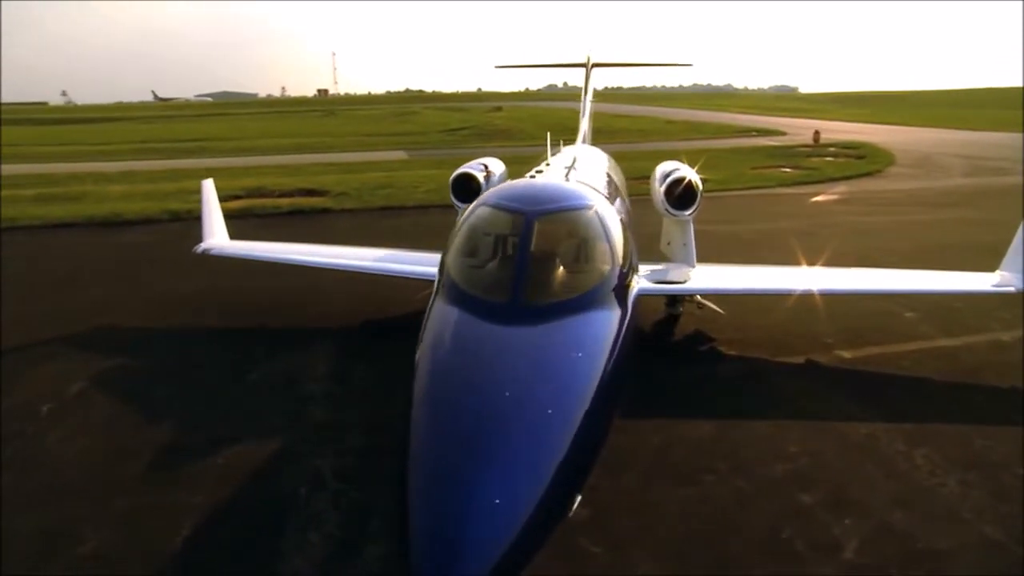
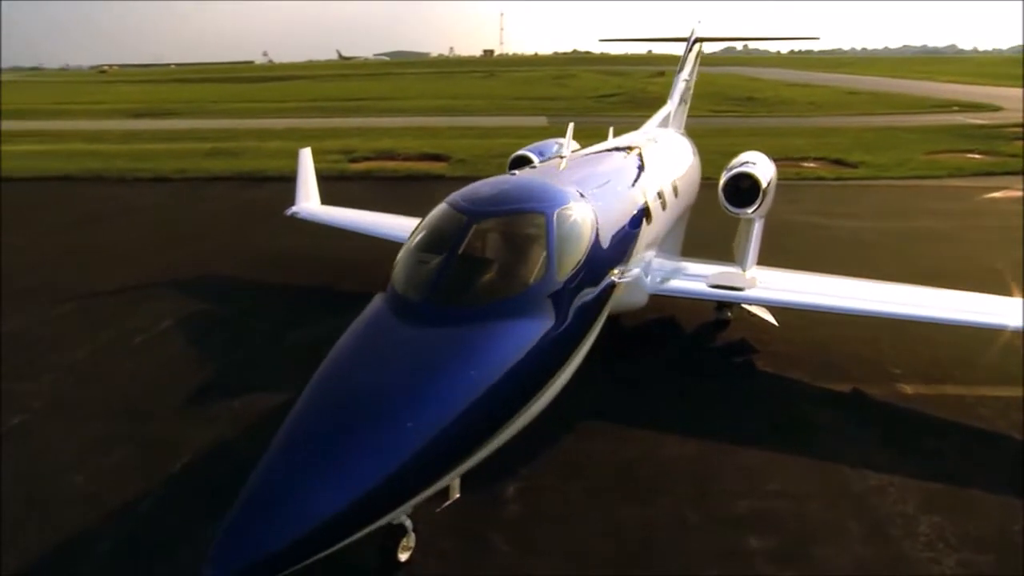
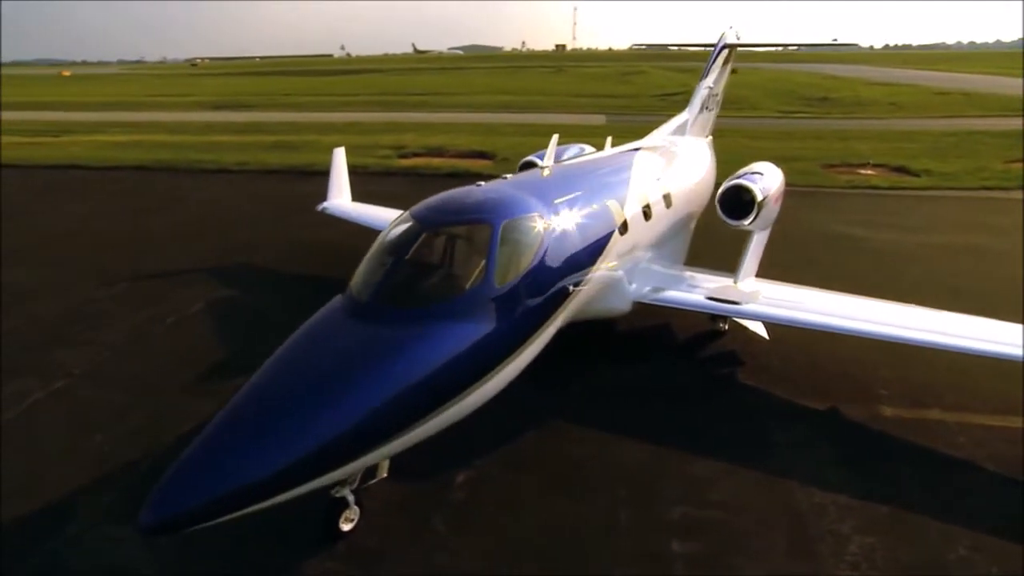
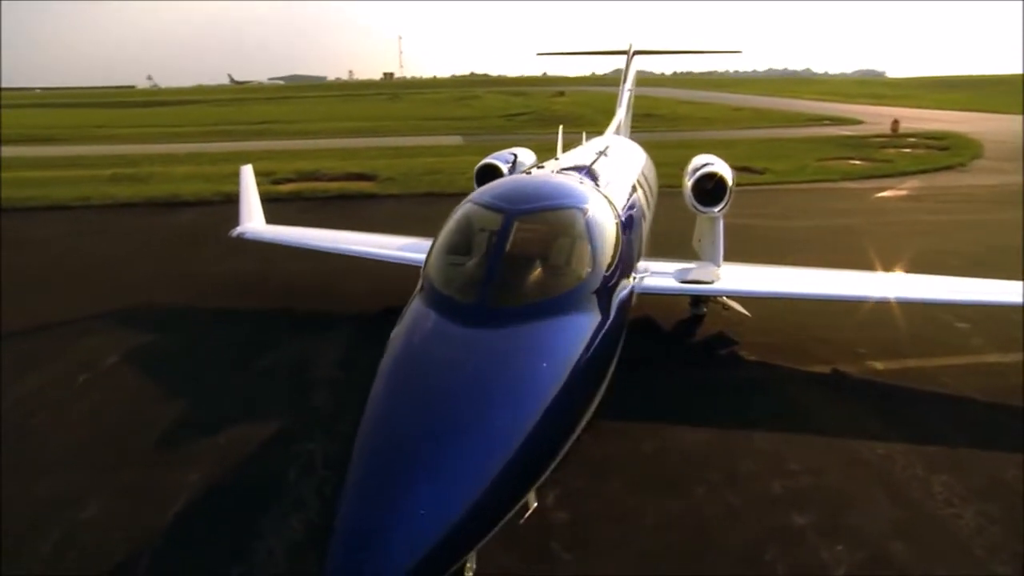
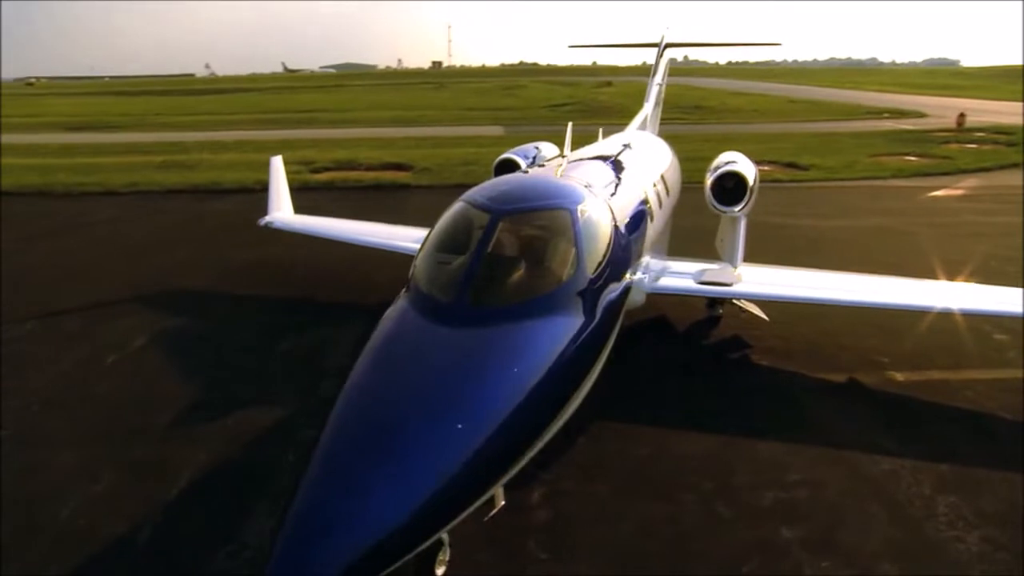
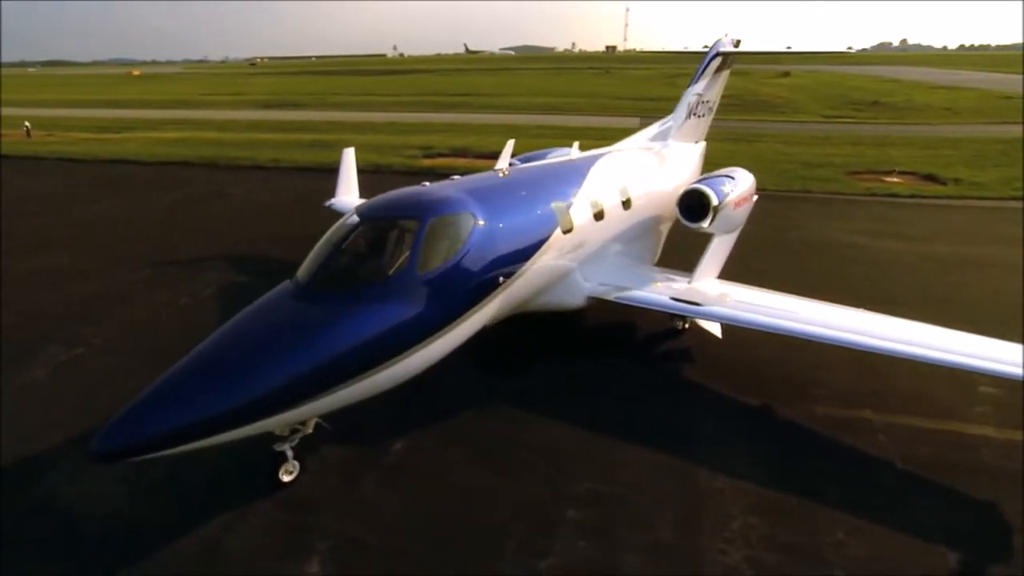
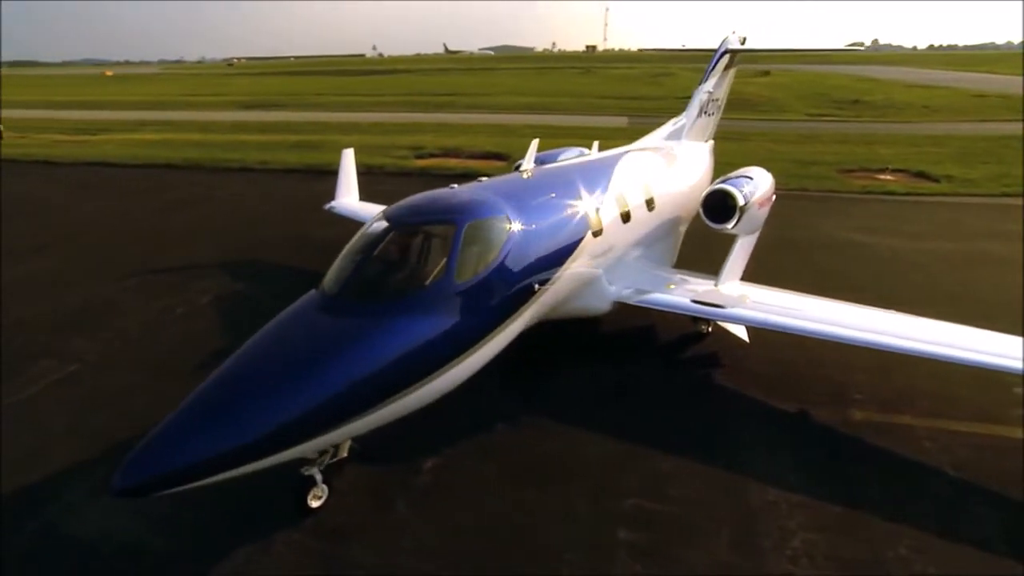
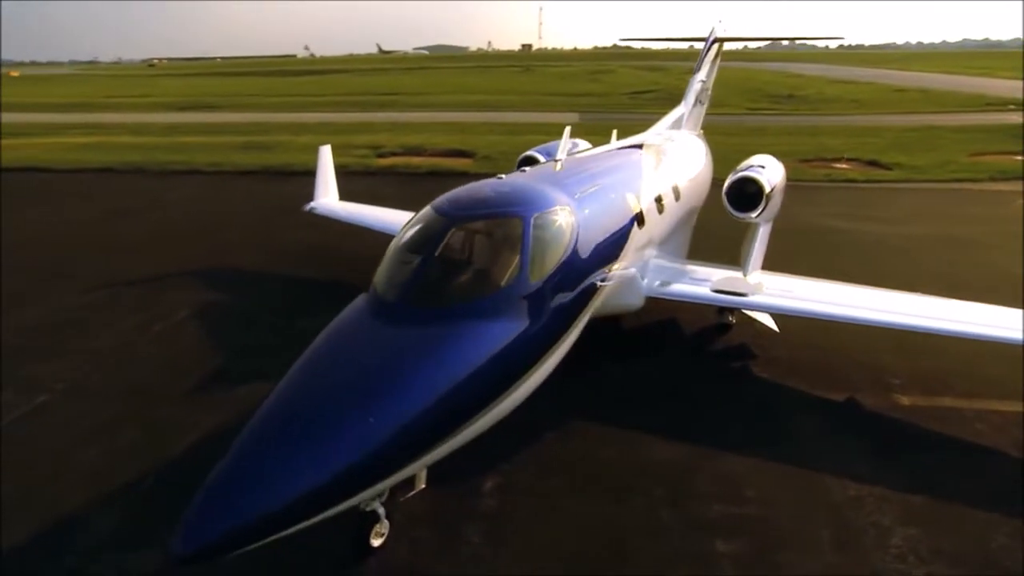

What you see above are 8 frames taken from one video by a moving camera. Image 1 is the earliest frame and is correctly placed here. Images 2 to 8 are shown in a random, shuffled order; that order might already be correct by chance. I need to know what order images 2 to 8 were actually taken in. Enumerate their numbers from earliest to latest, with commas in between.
4, 5, 2, 8, 3, 7, 6
